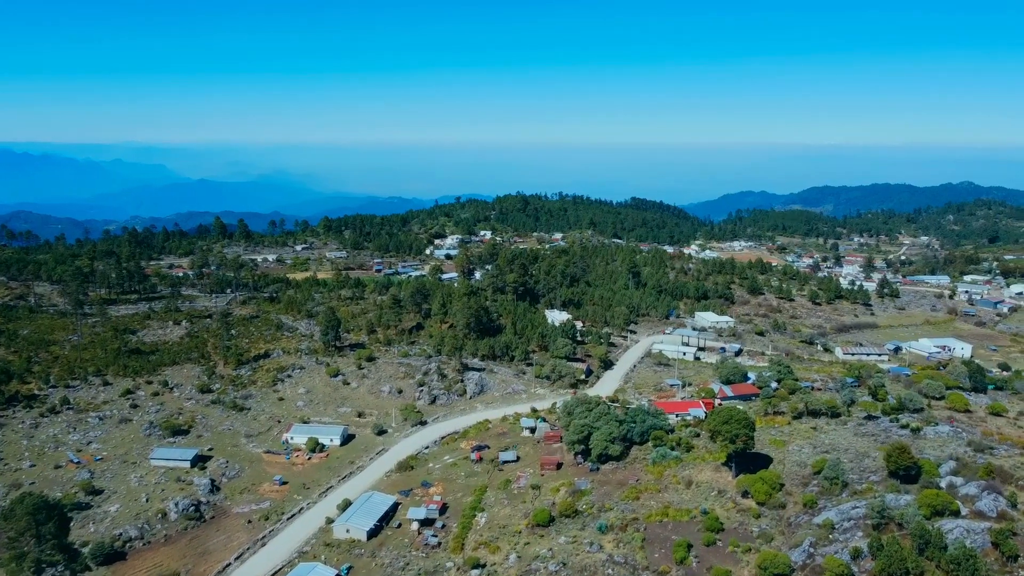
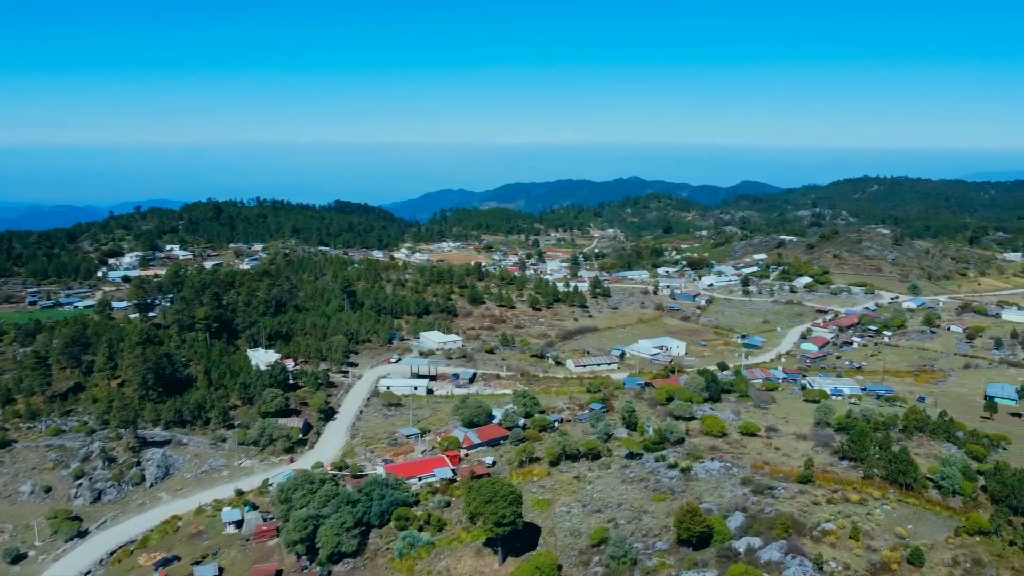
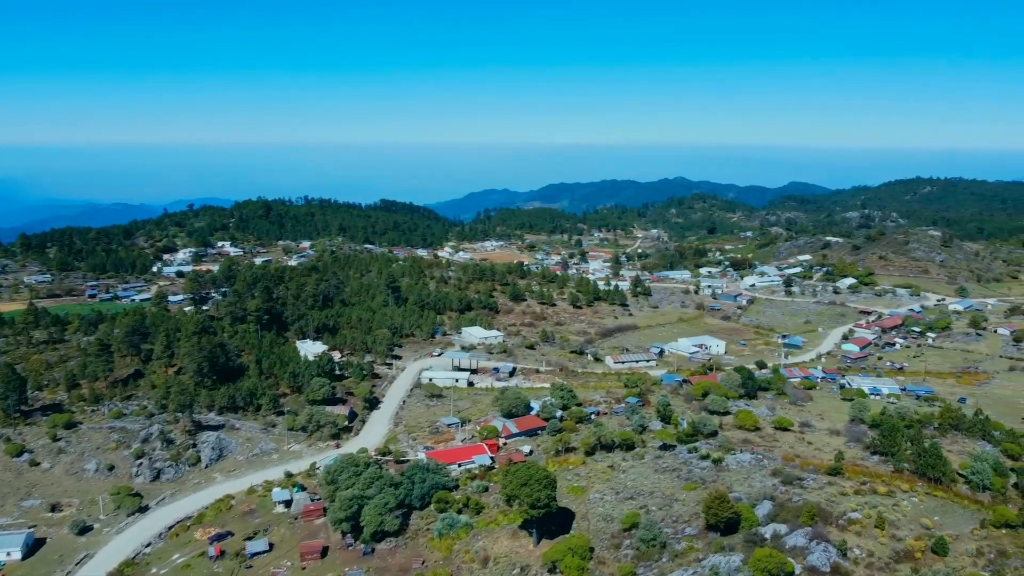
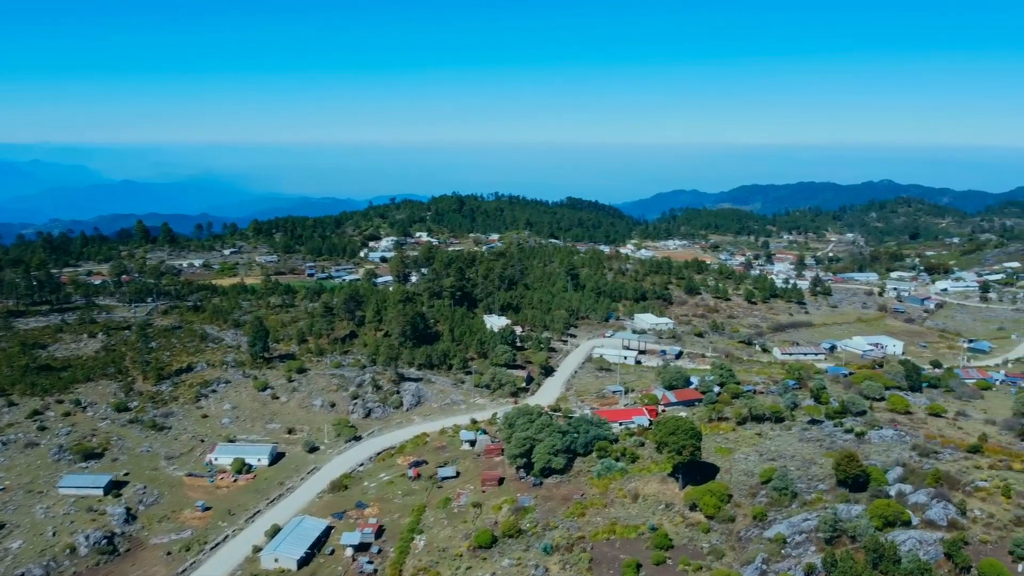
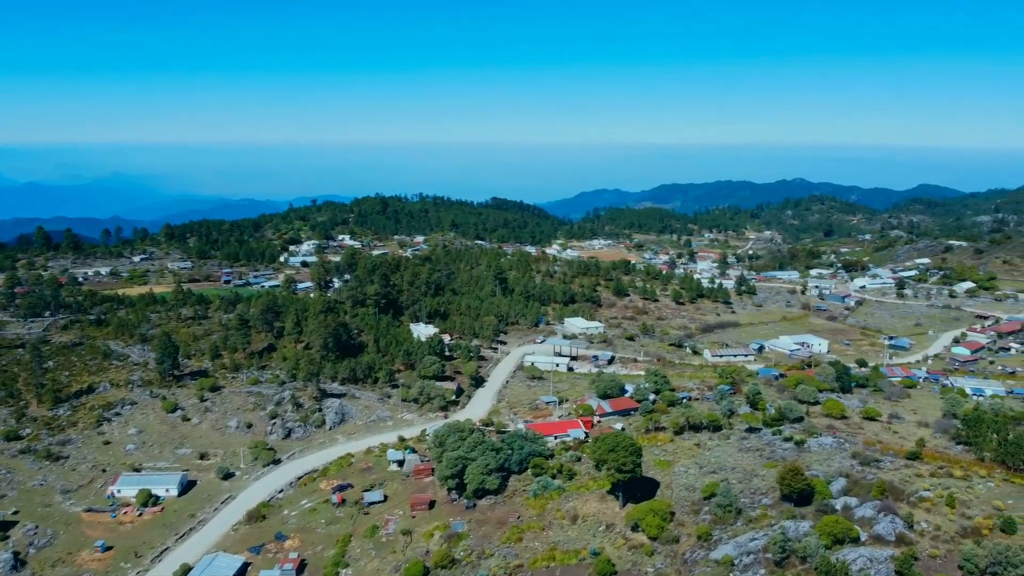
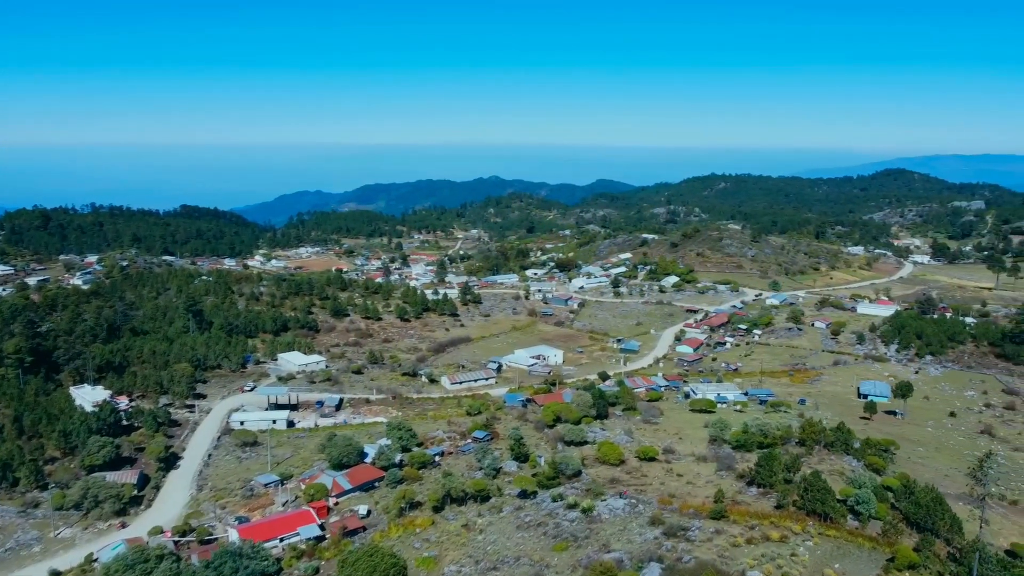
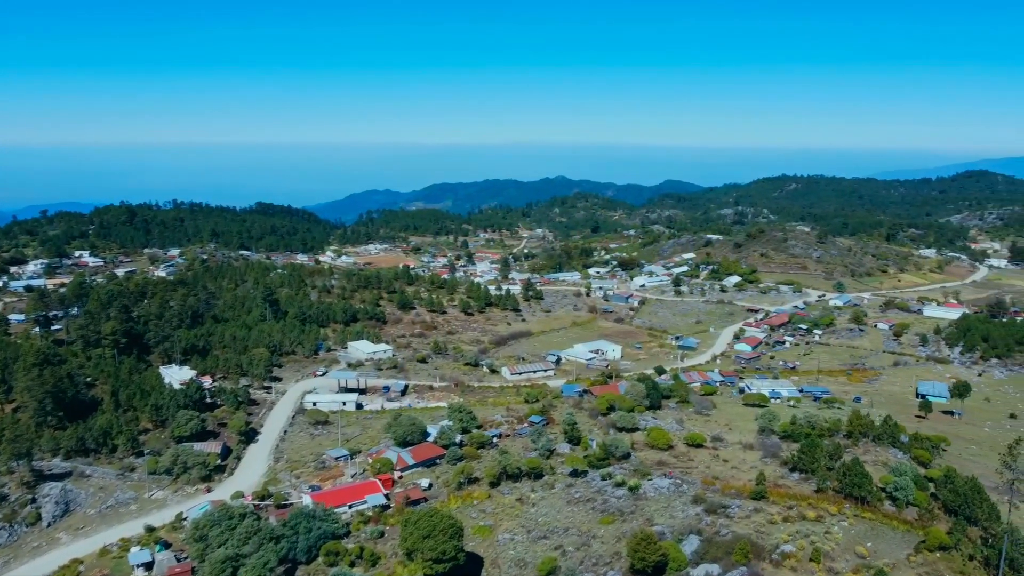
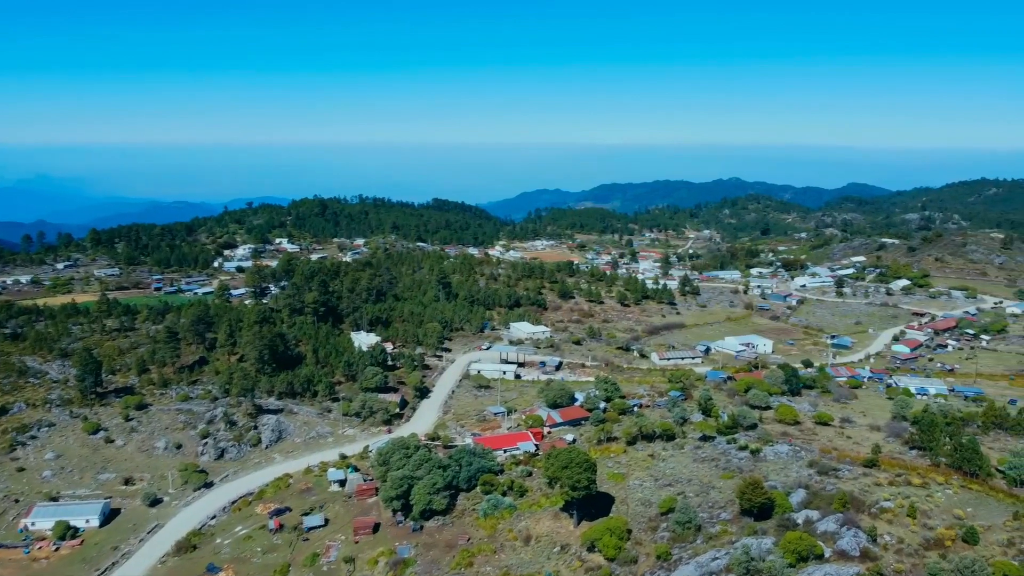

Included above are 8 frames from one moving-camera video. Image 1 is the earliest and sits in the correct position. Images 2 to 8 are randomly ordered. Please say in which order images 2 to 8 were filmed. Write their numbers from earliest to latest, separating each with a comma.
4, 5, 8, 3, 2, 7, 6
